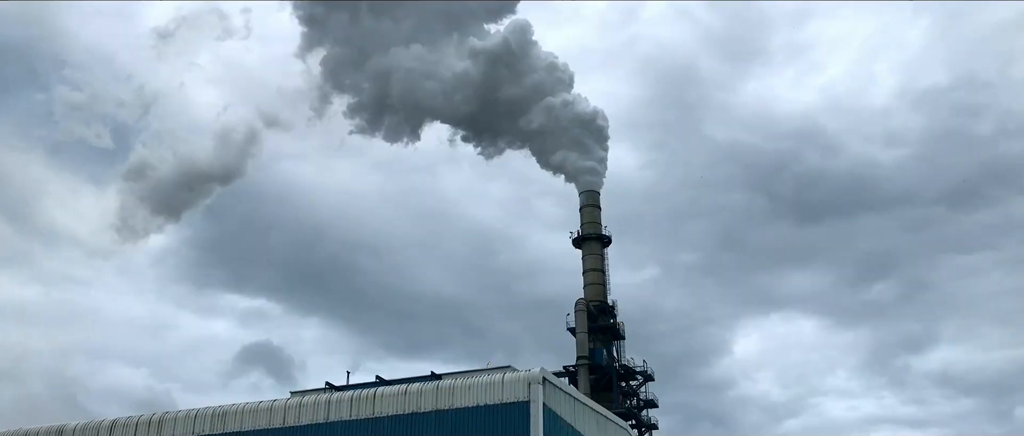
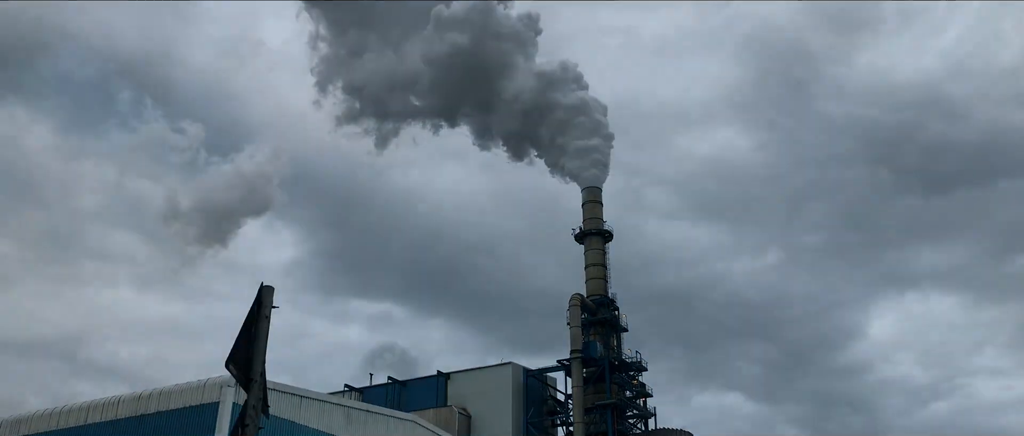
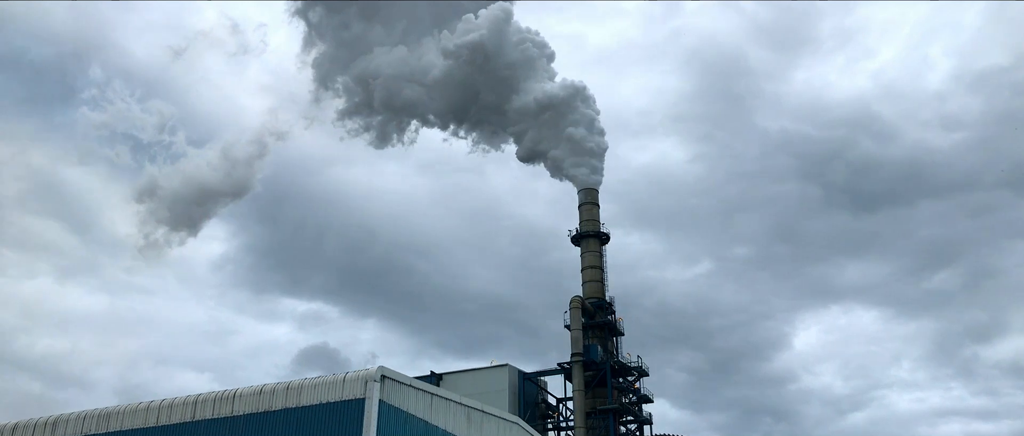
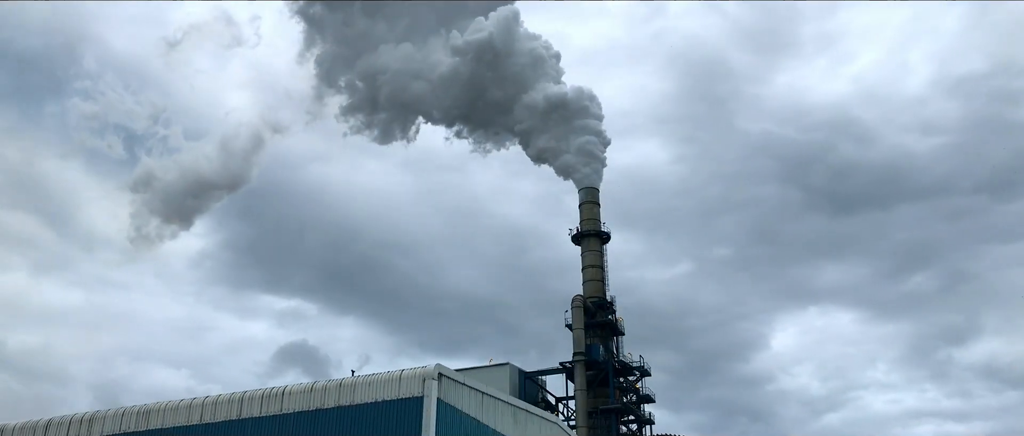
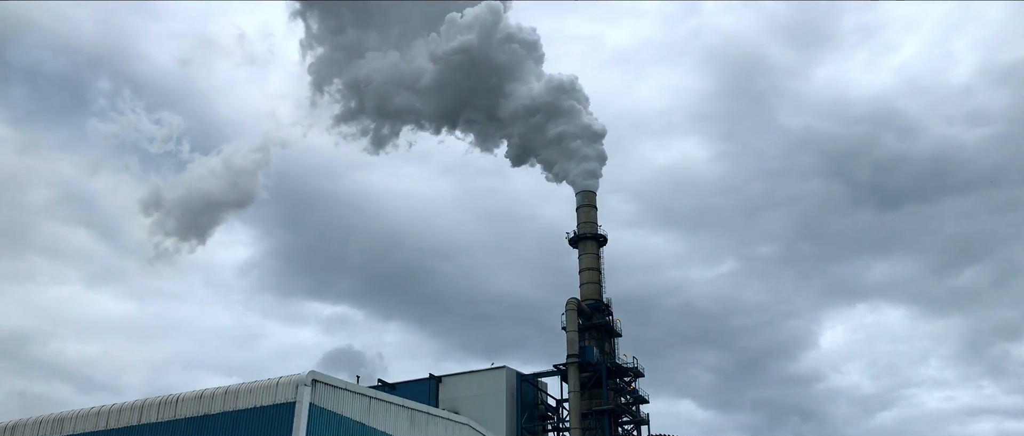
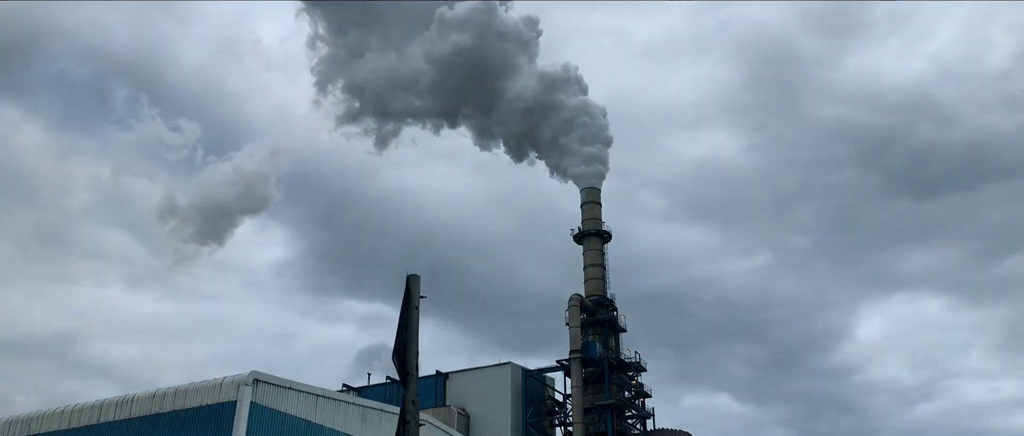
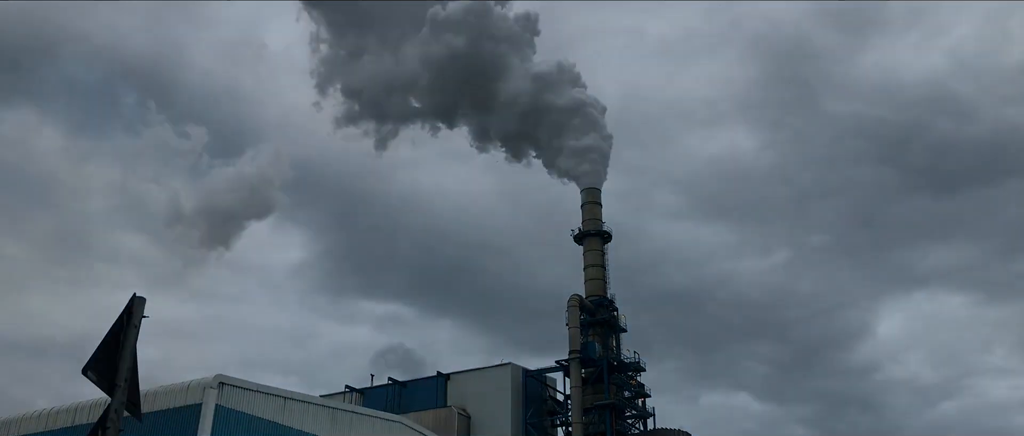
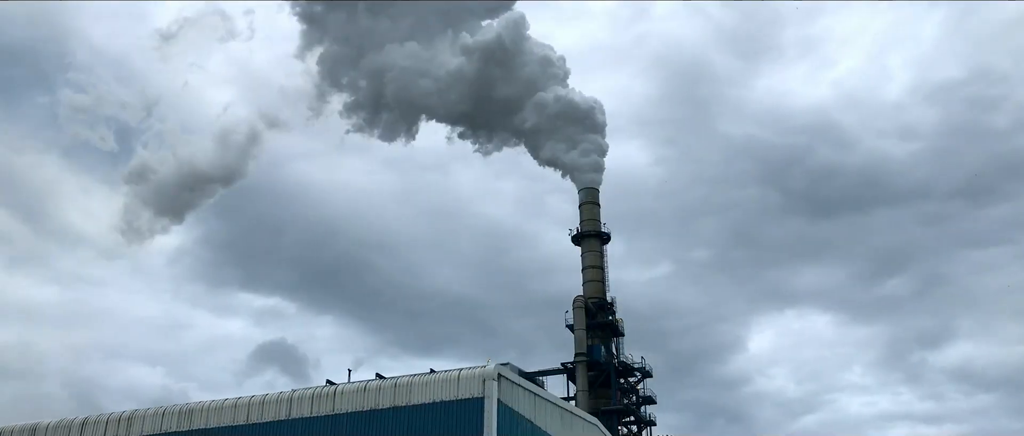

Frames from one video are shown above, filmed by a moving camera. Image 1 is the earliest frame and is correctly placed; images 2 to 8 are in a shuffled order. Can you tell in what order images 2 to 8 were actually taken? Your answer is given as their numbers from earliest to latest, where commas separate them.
8, 4, 3, 5, 6, 2, 7
